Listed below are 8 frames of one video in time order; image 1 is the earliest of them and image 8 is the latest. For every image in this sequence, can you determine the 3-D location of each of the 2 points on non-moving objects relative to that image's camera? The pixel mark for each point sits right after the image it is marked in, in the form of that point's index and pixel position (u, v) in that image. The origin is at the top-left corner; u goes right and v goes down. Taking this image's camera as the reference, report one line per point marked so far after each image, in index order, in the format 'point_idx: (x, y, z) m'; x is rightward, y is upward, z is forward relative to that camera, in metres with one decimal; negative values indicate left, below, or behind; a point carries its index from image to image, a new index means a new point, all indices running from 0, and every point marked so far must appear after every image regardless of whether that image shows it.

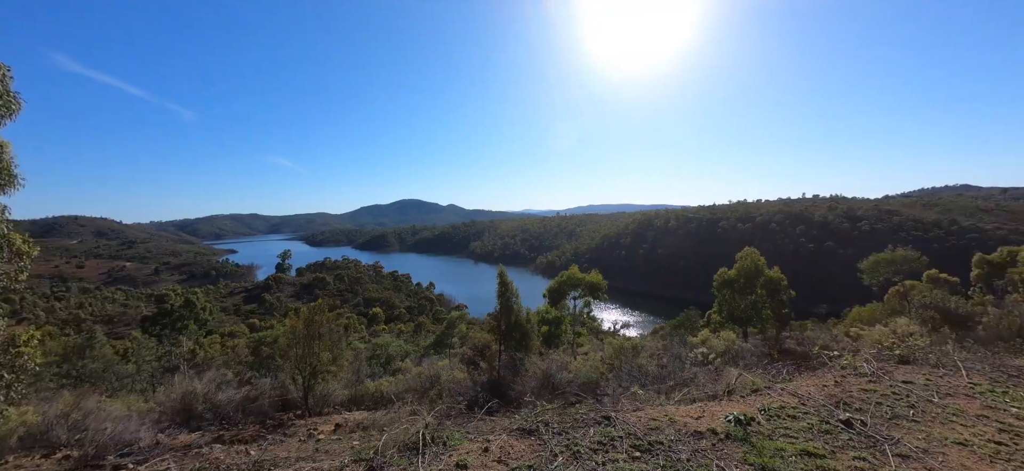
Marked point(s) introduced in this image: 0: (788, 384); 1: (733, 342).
0: (+2.6, -1.4, +3.6) m
1: (+7.5, -3.6, +13.3) m
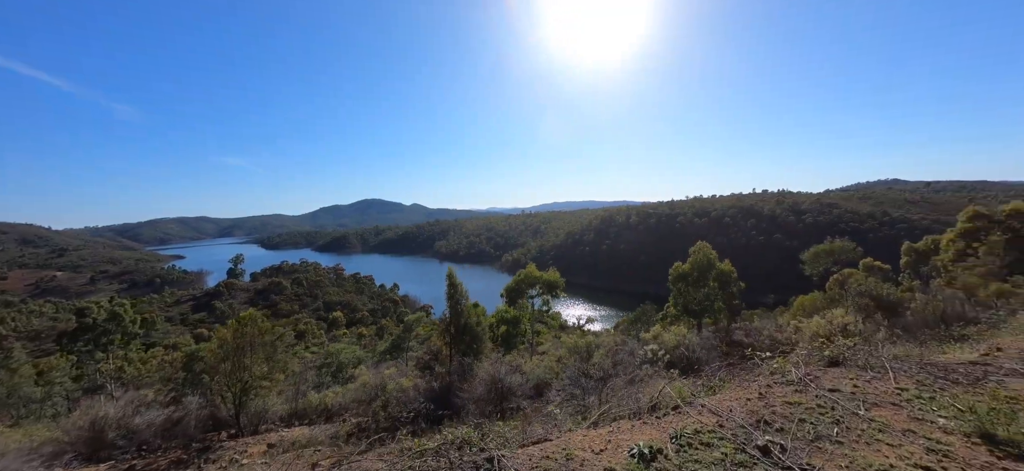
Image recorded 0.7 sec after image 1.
0: (+1.6, -1.4, +3.3) m
1: (+5.8, -3.4, +13.3) m
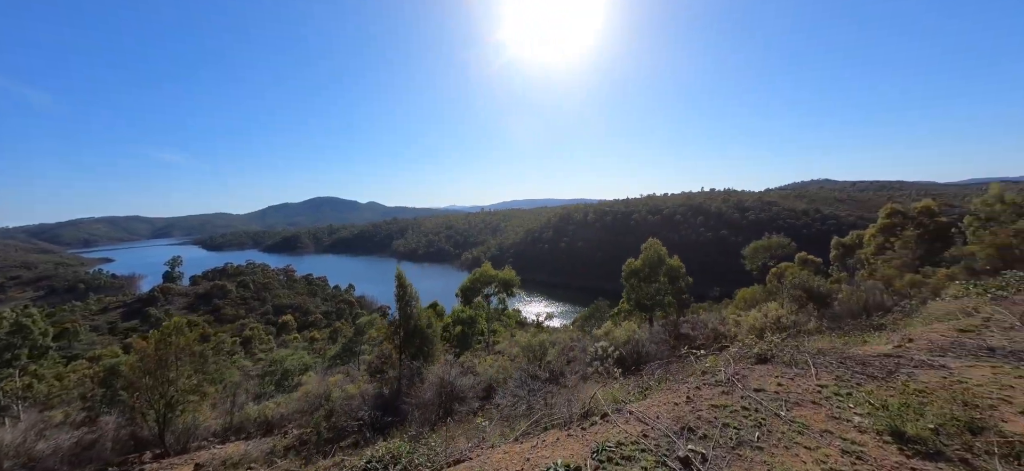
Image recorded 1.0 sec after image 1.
0: (+1.0, -1.4, +3.1) m
1: (+4.2, -3.3, +13.5) m
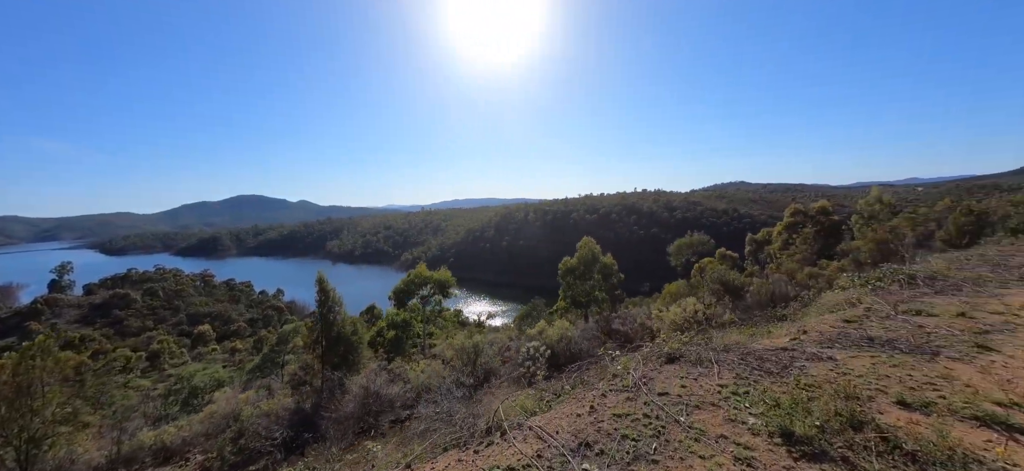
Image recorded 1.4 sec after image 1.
0: (+0.2, -1.3, +2.9) m
1: (+1.9, -3.3, +13.6) m
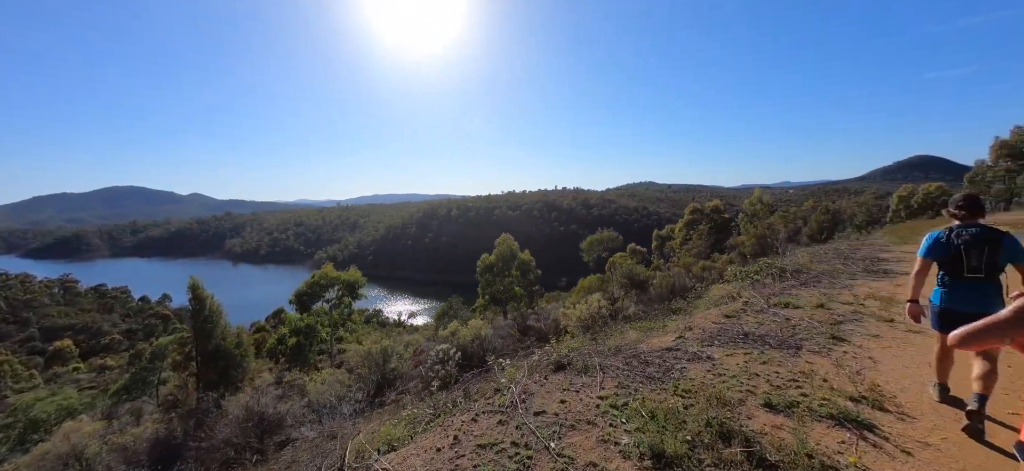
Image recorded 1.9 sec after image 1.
0: (-0.7, -1.3, +2.4) m
1: (-1.1, -3.2, +13.3) m
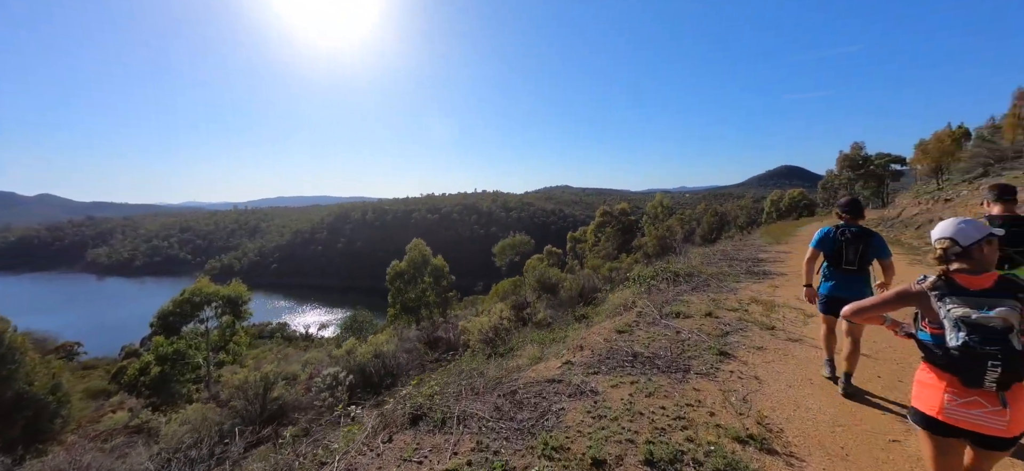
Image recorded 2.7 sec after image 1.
0: (-1.5, -1.4, +1.5) m
1: (-4.0, -3.4, +12.1) m
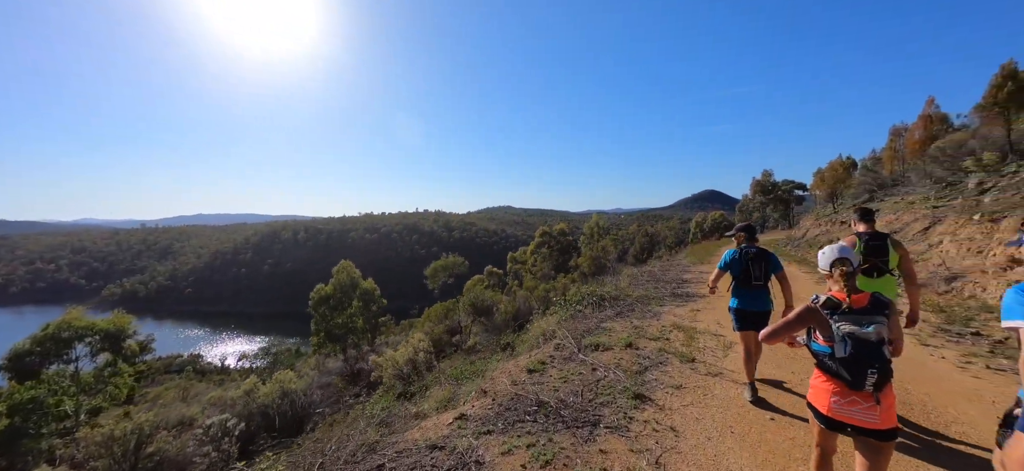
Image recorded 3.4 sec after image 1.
0: (-2.1, -1.5, +0.6) m
1: (-6.0, -4.0, +10.7) m
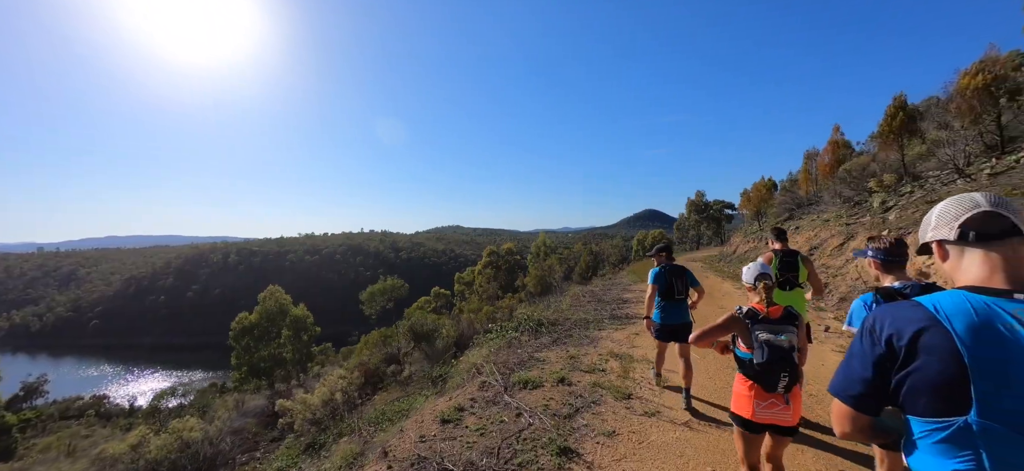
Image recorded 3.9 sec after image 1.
0: (-2.4, -1.6, -0.2) m
1: (-7.4, -4.5, +9.2) m
